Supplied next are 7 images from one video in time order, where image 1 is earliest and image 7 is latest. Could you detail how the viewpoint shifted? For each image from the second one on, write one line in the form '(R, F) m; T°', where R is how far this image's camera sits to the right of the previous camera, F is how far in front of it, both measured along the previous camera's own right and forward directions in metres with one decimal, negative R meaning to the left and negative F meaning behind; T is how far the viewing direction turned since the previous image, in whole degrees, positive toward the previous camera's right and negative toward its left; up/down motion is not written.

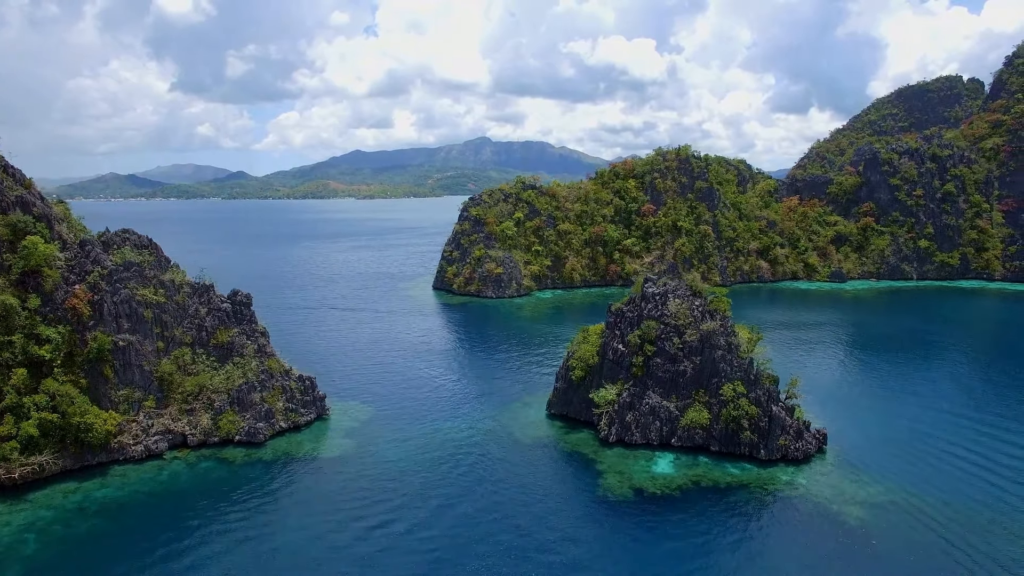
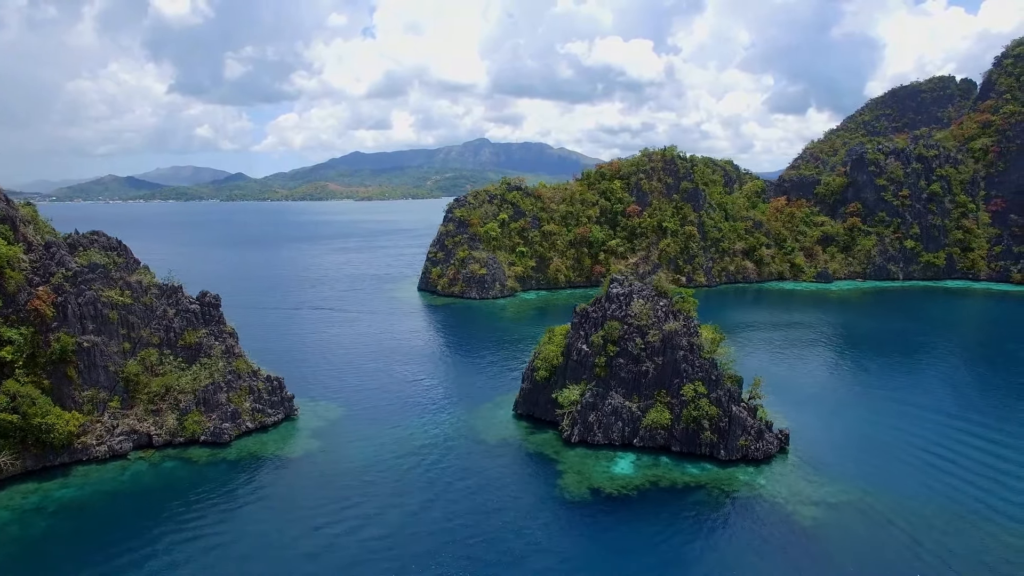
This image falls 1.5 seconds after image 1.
(+2.3, -0.1) m; 0°
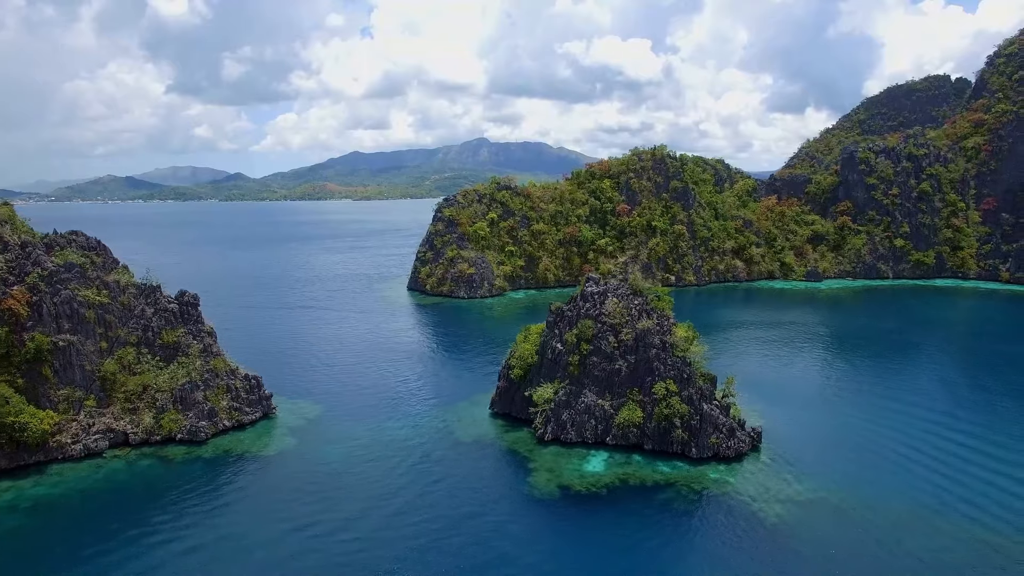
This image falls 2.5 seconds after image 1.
(+1.6, -0.2) m; 0°
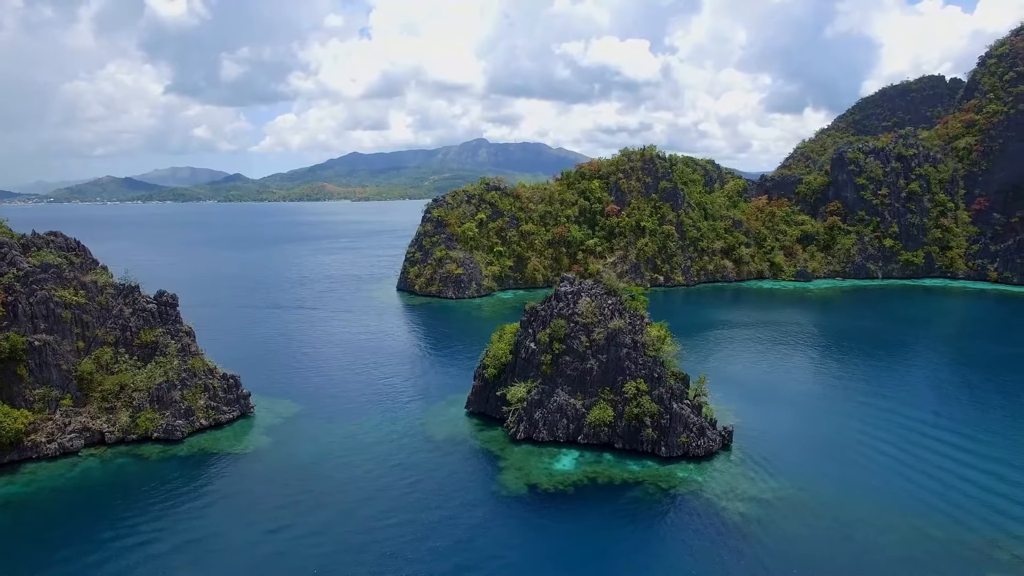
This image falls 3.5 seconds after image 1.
(+1.7, -0.3) m; 0°
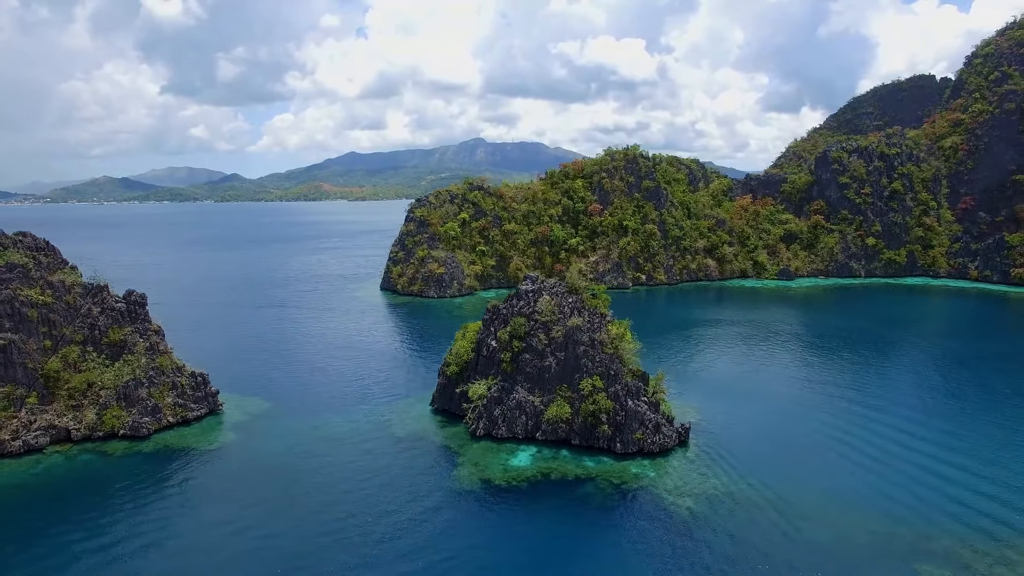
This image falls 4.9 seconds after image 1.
(+2.5, -0.5) m; 0°
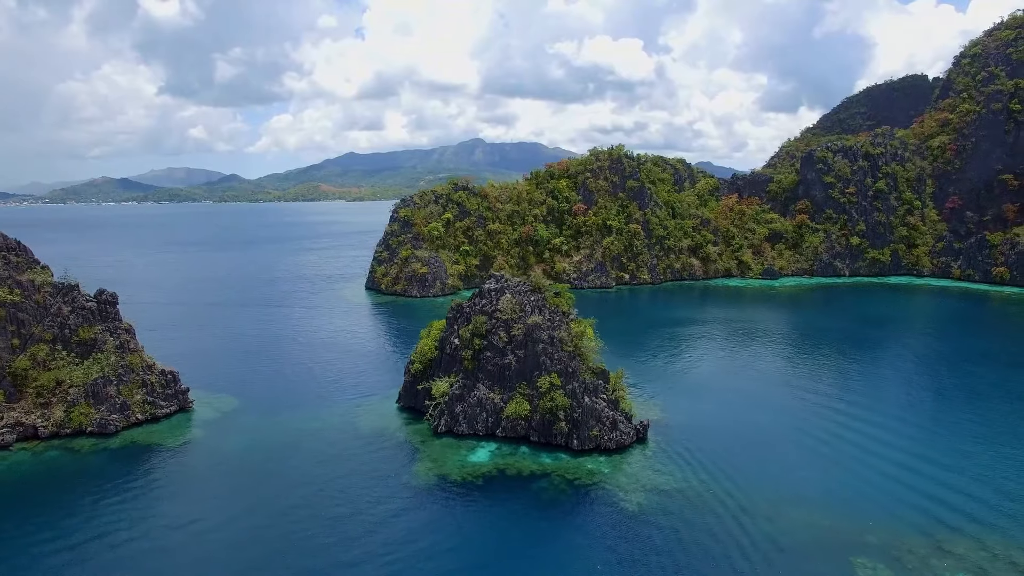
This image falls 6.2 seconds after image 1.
(+2.5, -0.5) m; 0°
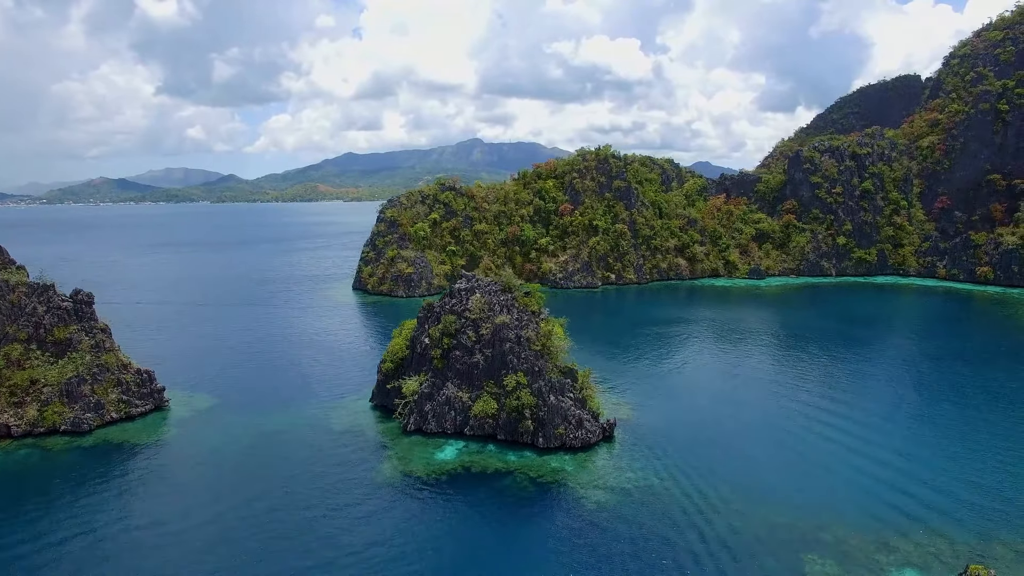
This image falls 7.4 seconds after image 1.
(+2.0, -0.4) m; 0°
